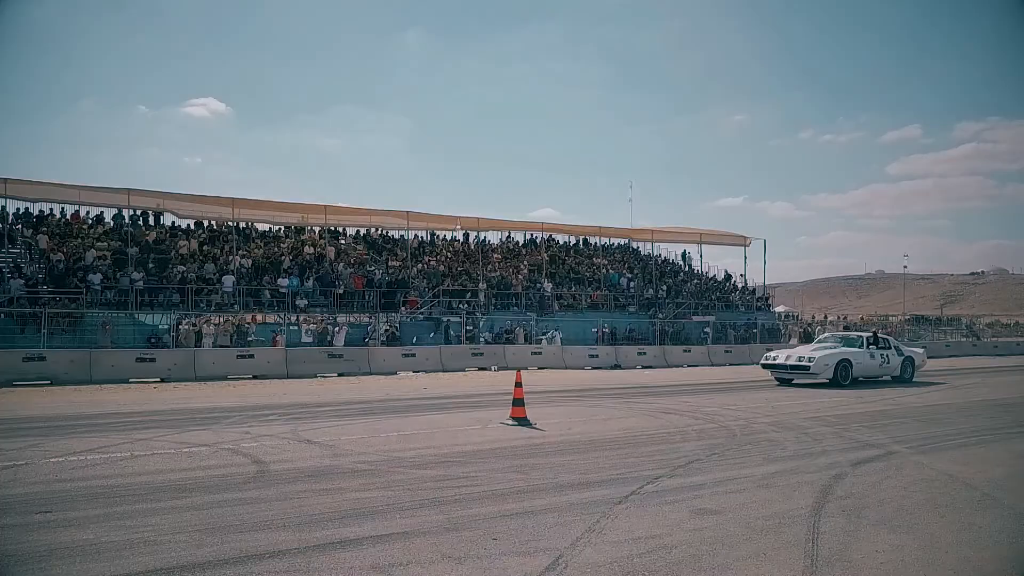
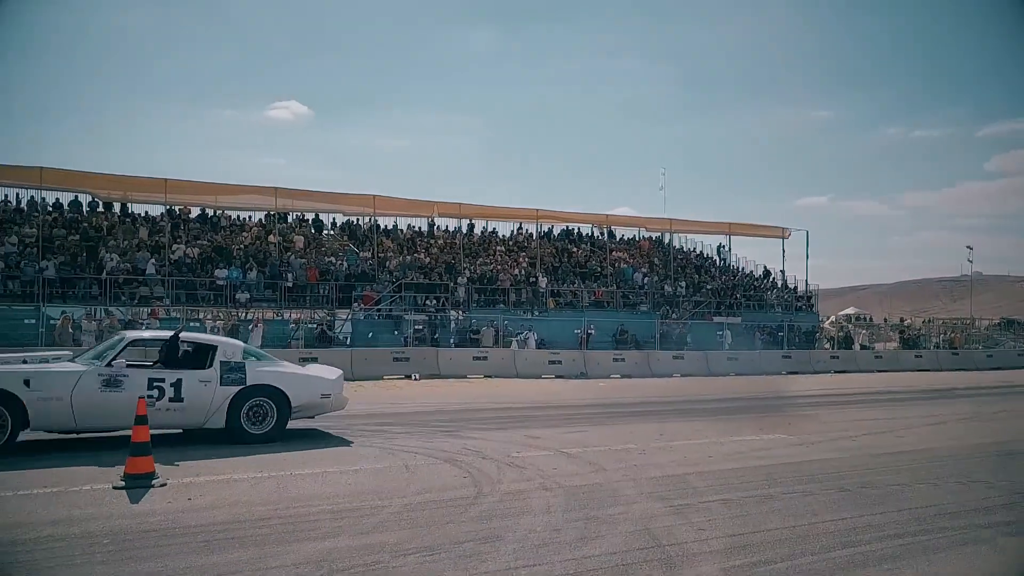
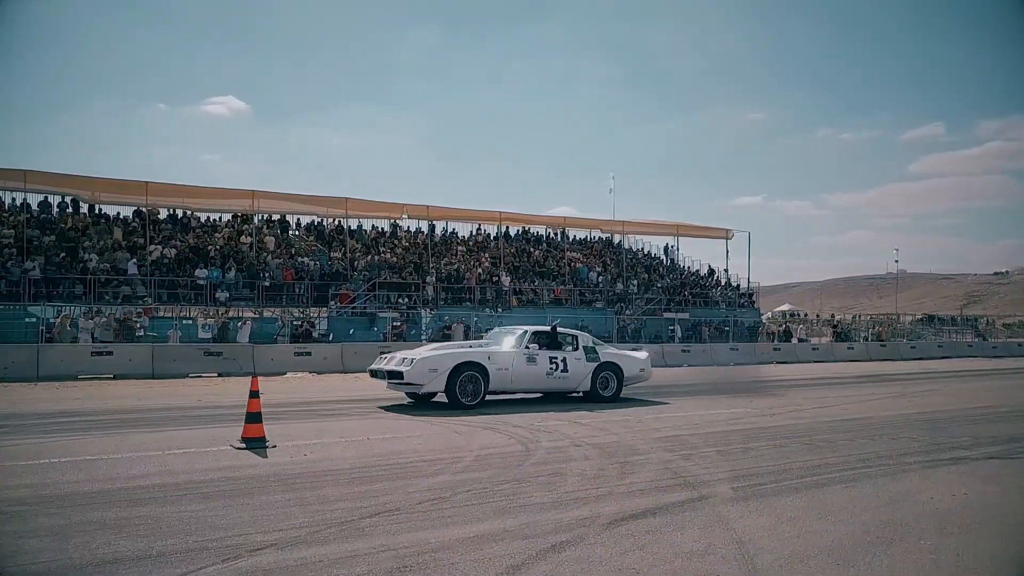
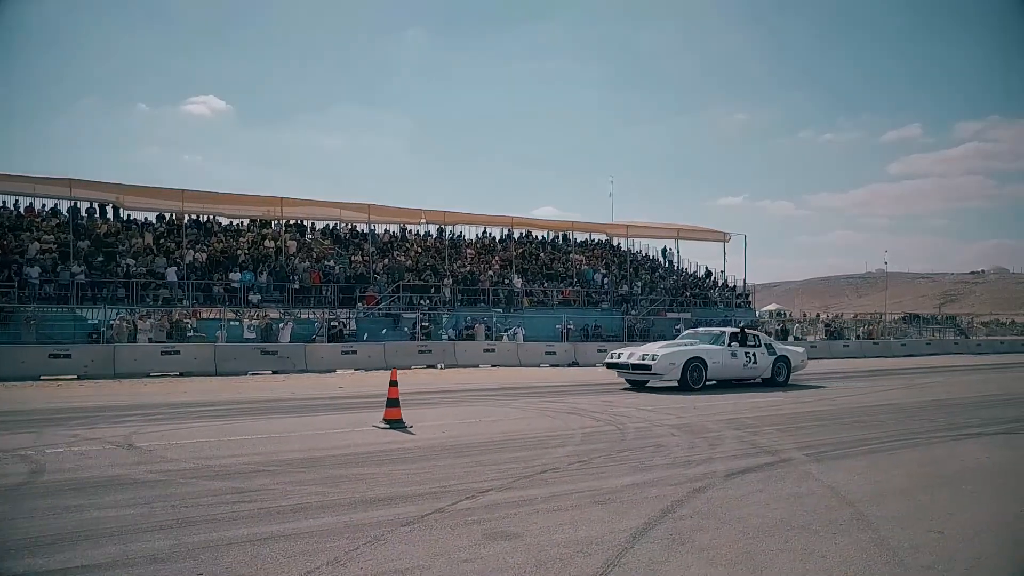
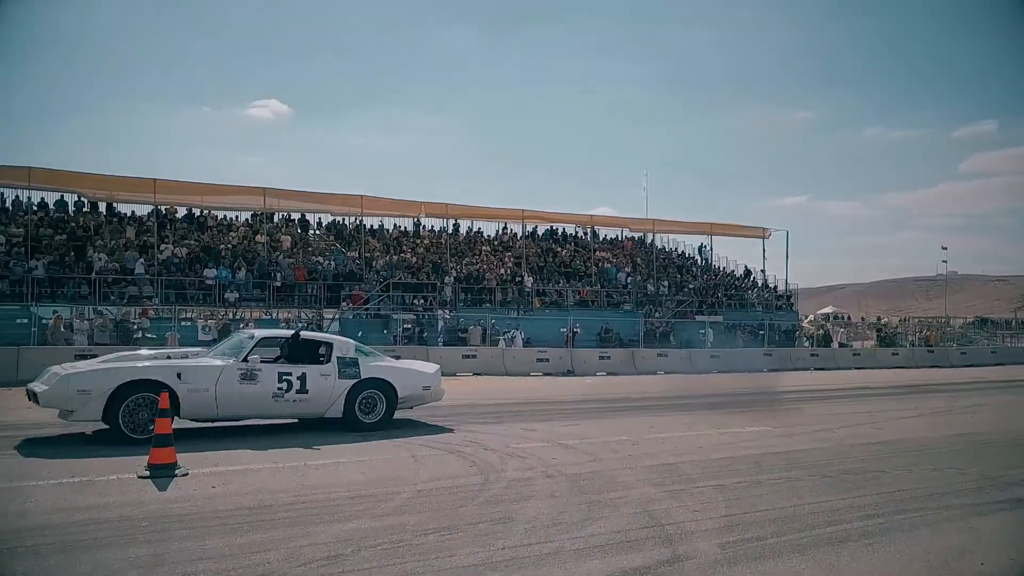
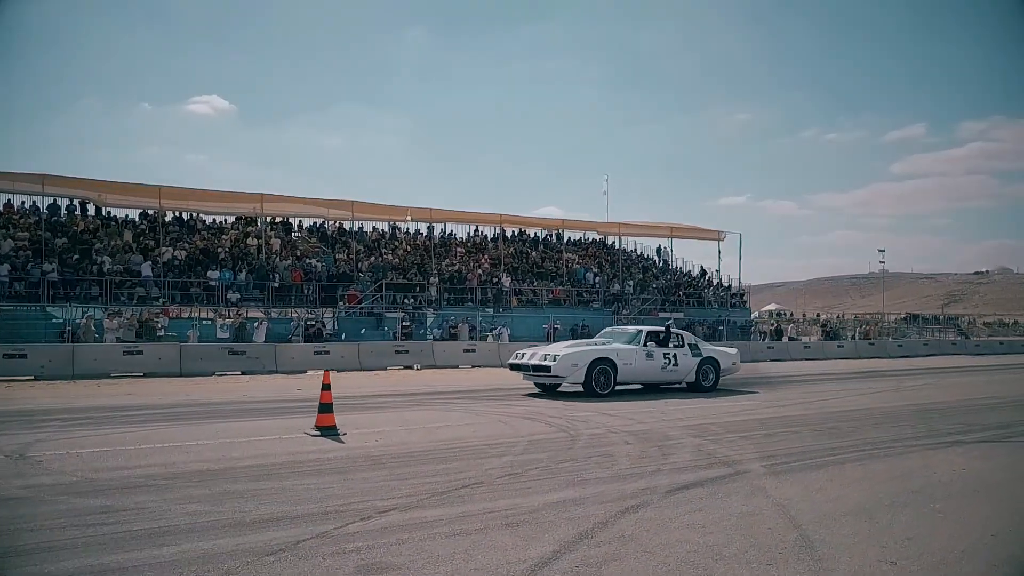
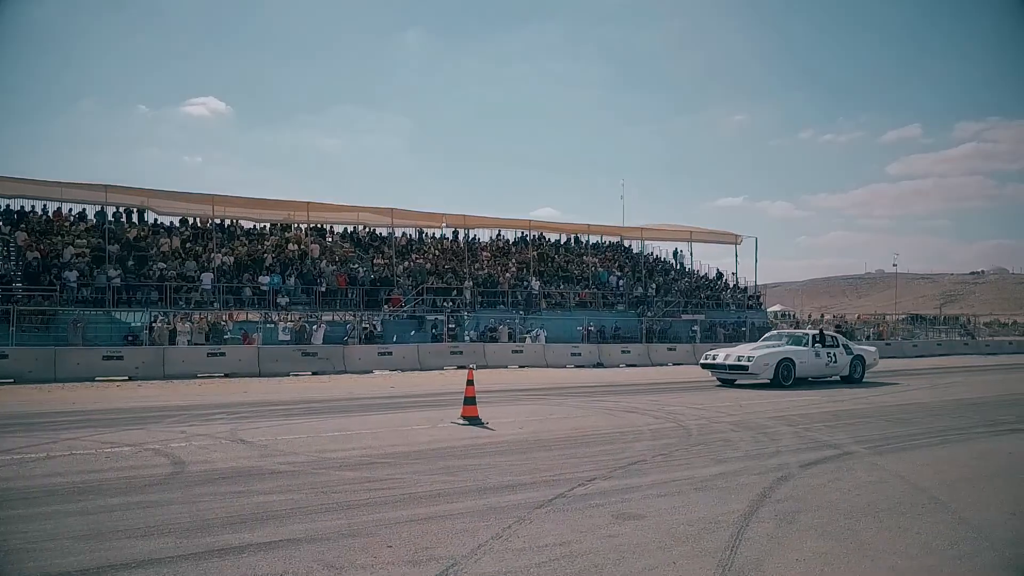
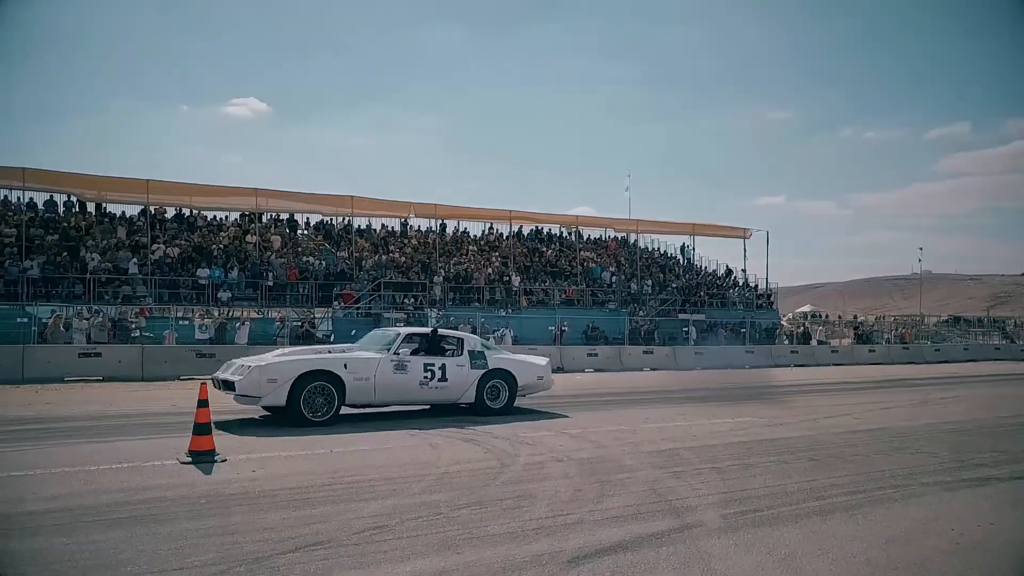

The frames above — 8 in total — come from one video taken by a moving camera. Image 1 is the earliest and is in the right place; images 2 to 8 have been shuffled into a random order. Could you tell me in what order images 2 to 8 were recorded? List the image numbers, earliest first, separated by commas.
7, 4, 6, 3, 8, 5, 2
